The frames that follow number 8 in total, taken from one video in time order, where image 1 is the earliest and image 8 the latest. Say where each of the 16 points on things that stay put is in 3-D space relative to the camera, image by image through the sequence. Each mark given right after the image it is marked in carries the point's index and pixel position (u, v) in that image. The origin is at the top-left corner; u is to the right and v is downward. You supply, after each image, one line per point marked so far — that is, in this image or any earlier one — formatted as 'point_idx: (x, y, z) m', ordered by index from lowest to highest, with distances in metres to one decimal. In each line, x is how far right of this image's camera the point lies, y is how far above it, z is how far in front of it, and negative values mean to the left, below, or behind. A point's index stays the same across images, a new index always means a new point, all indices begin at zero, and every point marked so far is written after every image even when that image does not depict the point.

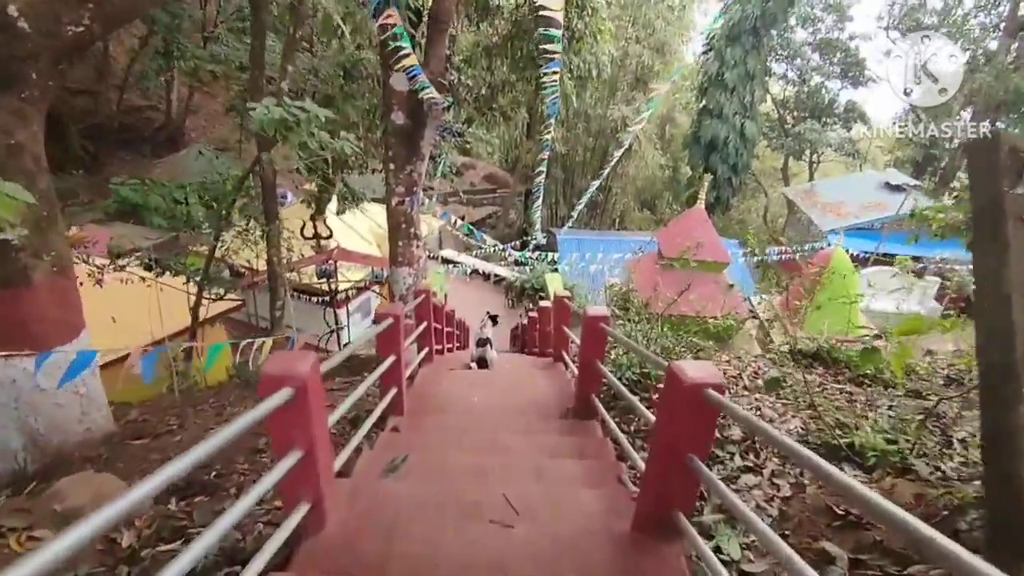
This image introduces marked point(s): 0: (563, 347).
0: (+0.4, -0.5, +4.7) m
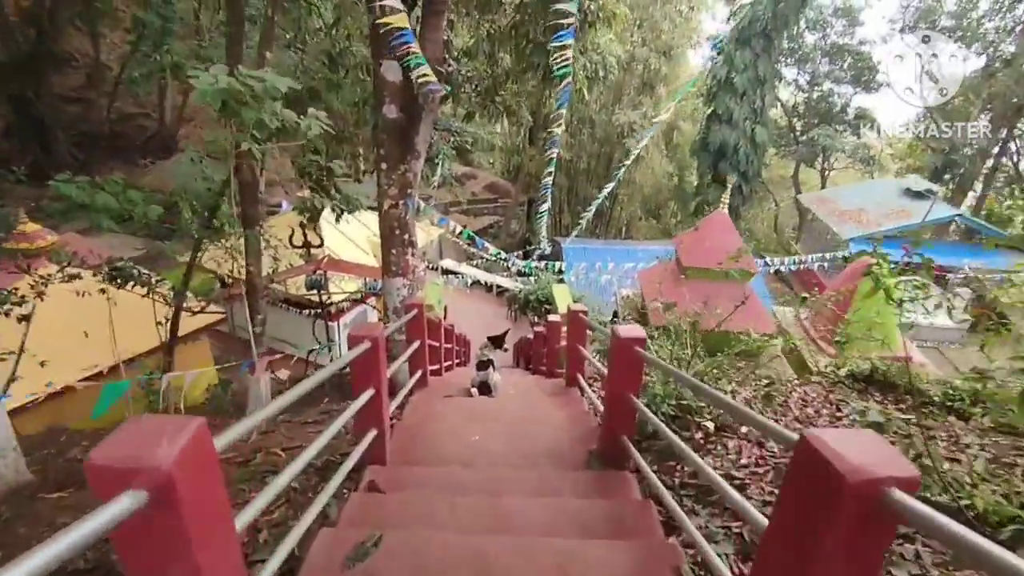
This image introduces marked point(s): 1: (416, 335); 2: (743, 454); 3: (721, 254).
0: (+0.5, -0.6, +4.1) m
1: (-0.7, -0.4, +3.9) m
2: (+1.1, -0.8, +2.7) m
3: (+2.4, +0.4, +6.5) m
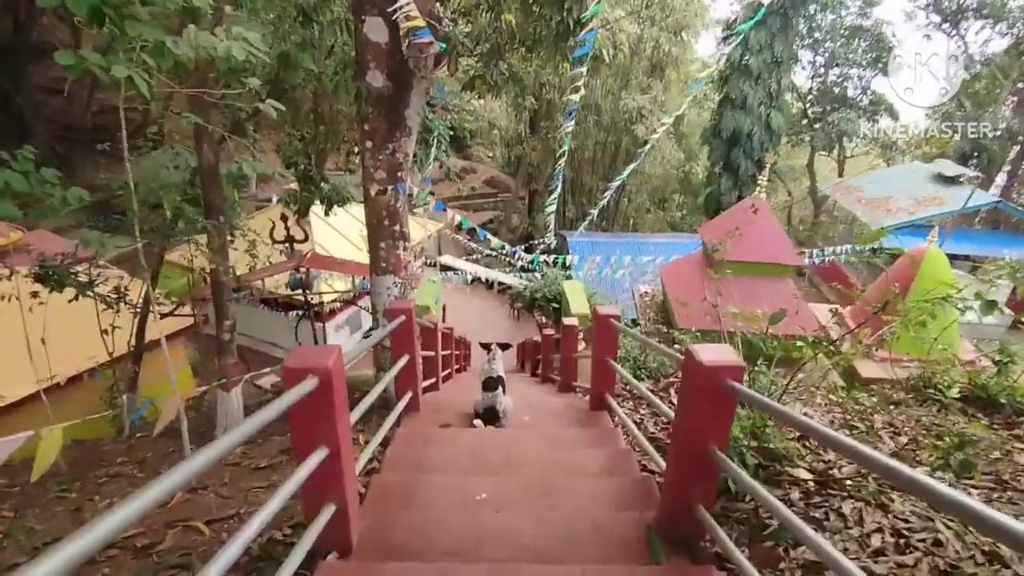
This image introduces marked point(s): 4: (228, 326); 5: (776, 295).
0: (+0.6, -0.6, +3.3) m
1: (-0.6, -0.4, +3.1) m
2: (+1.2, -0.8, +1.9) m
3: (+2.5, +0.4, +5.7) m
4: (-2.7, -0.4, +5.3) m
5: (+2.7, -0.1, +5.6) m
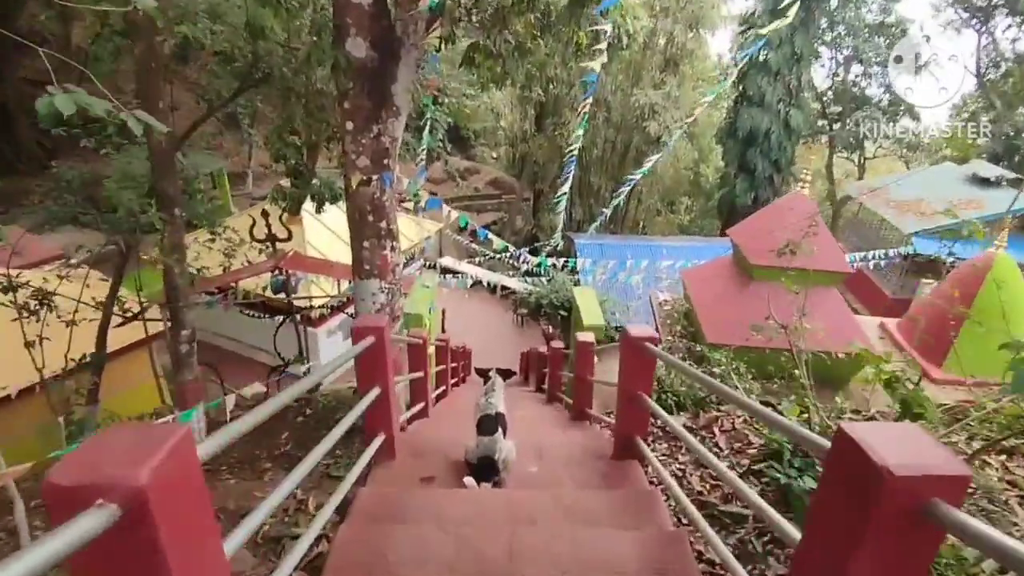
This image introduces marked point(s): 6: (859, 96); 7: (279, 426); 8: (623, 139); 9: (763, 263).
0: (+0.6, -0.7, +2.5) m
1: (-0.6, -0.4, +2.3) m
2: (+1.2, -0.9, +1.2) m
3: (+2.5, +0.3, +5.0) m
4: (-2.7, -0.4, +4.5) m
5: (+2.7, -0.2, +4.8) m
6: (+8.6, +4.8, +13.8) m
7: (-2.3, -1.4, +5.6) m
8: (+2.7, +3.7, +13.8) m
9: (+2.2, +0.2, +5.0) m
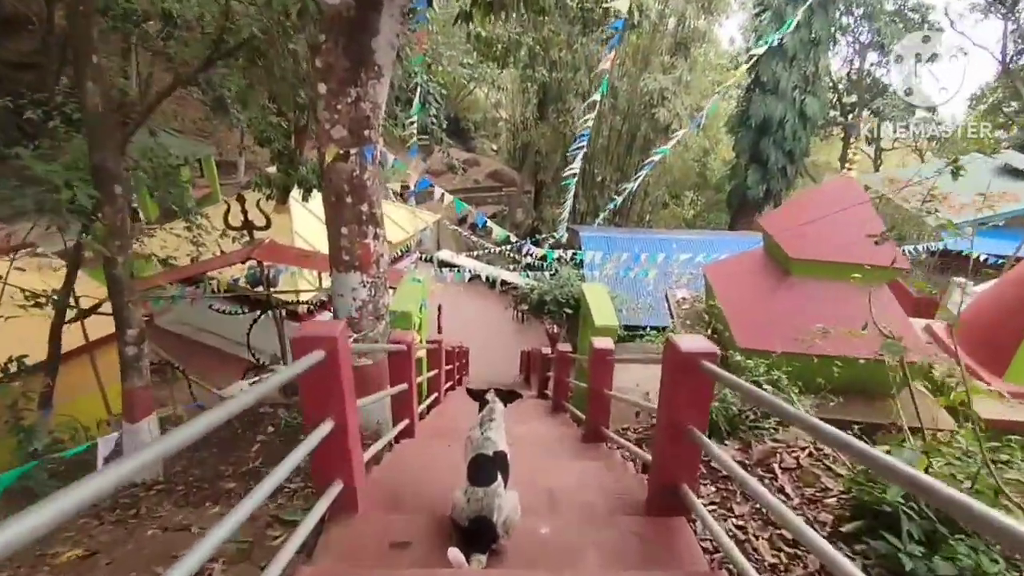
0: (+0.6, -0.6, +1.9) m
1: (-0.6, -0.4, +1.7) m
2: (+1.2, -0.9, +0.5) m
3: (+2.6, +0.3, +4.3) m
4: (-2.7, -0.4, +3.9) m
5: (+2.7, -0.2, +4.2) m
6: (+8.6, +4.9, +13.1) m
7: (-2.3, -1.3, +5.0) m
8: (+2.8, +3.8, +13.1) m
9: (+2.2, +0.3, +4.3) m
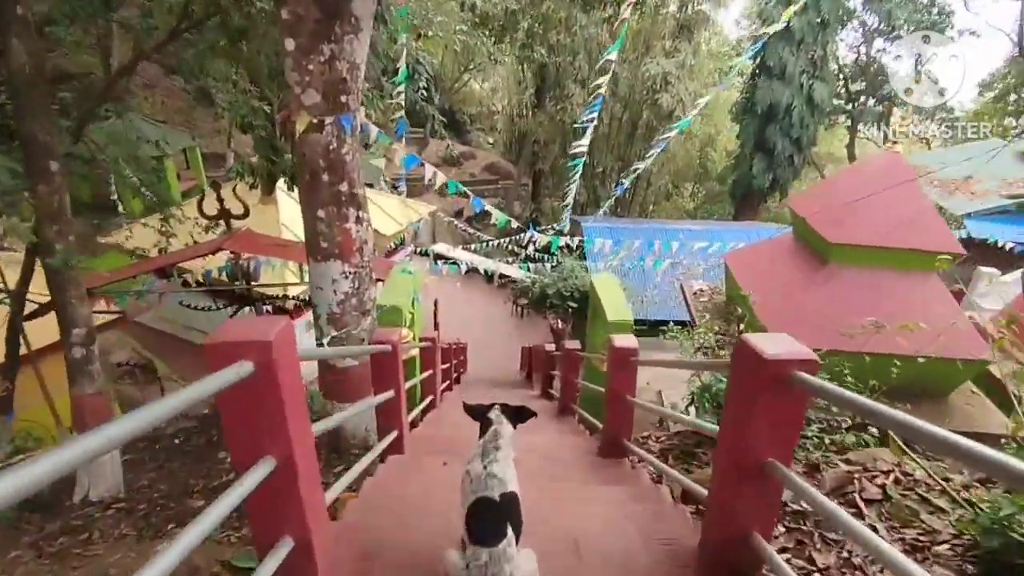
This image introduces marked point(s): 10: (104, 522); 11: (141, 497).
0: (+0.6, -0.6, +1.4) m
1: (-0.5, -0.4, +1.2) m
2: (+1.3, -0.8, 0.0) m
3: (+2.6, +0.4, +3.8) m
4: (-2.6, -0.3, +3.4) m
5: (+2.7, -0.1, +3.7) m
6: (+8.6, +5.0, +12.7) m
7: (-2.3, -1.3, +4.5) m
8: (+2.7, +4.0, +12.6) m
9: (+2.3, +0.3, +3.8) m
10: (-2.5, -1.4, +3.4) m
11: (-2.5, -1.4, +3.7) m
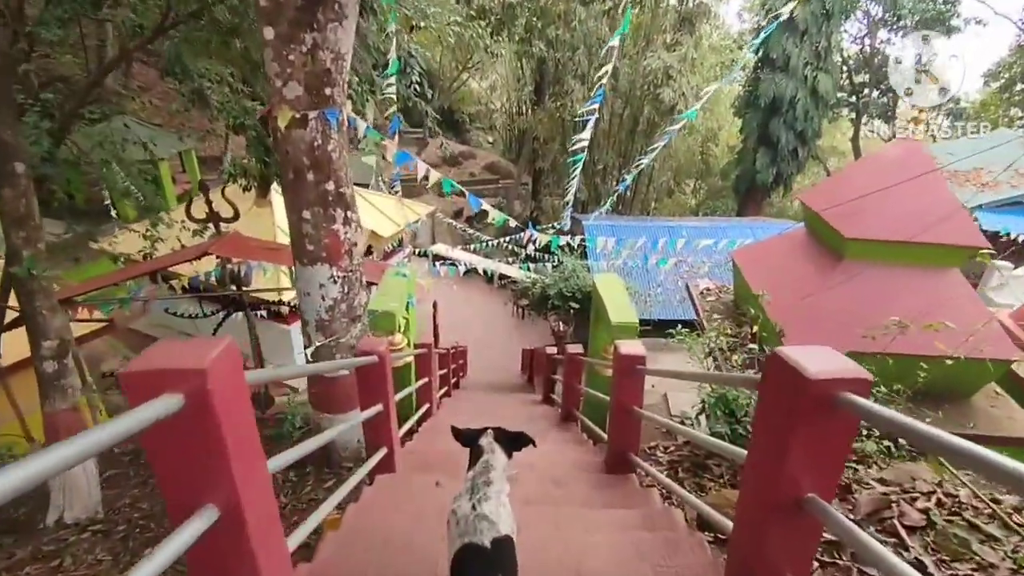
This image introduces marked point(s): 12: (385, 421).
0: (+0.6, -0.6, +1.2) m
1: (-0.5, -0.4, +1.0) m
2: (+1.3, -0.8, -0.2) m
3: (+2.6, +0.4, +3.6) m
4: (-2.7, -0.4, +3.2) m
5: (+2.7, -0.1, +3.5) m
6: (+8.5, +5.2, +12.4) m
7: (-2.3, -1.3, +4.3) m
8: (+2.7, +4.0, +12.4) m
9: (+2.2, +0.3, +3.6) m
10: (-2.5, -1.5, +3.2) m
11: (-2.5, -1.5, +3.5) m
12: (-0.6, -0.6, +2.6) m
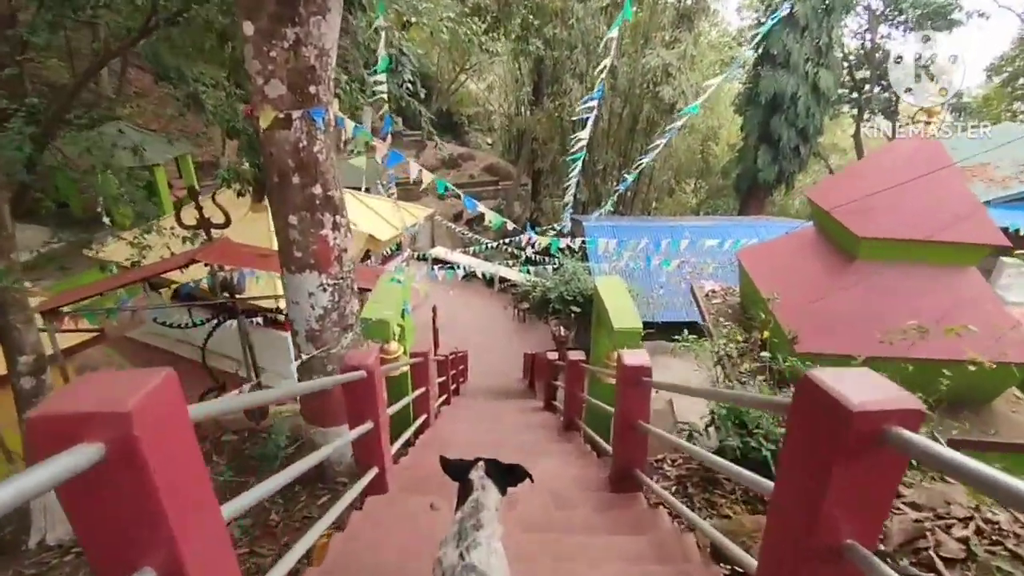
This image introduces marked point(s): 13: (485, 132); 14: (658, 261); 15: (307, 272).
0: (+0.6, -0.6, +1.0) m
1: (-0.6, -0.4, +0.8) m
2: (+1.3, -0.9, -0.3) m
3: (+2.5, +0.4, +3.5) m
4: (-2.7, -0.4, +3.1) m
5: (+2.7, -0.1, +3.3) m
6: (+8.5, +5.2, +12.3) m
7: (-2.3, -1.4, +4.1) m
8: (+2.6, +4.0, +12.3) m
9: (+2.2, +0.3, +3.5) m
10: (-2.5, -1.6, +3.1) m
11: (-2.5, -1.5, +3.4) m
12: (-0.6, -0.7, +2.4) m
13: (-0.7, +4.1, +14.2) m
14: (+2.1, +0.4, +8.1) m
15: (-1.2, +0.1, +3.1) m
